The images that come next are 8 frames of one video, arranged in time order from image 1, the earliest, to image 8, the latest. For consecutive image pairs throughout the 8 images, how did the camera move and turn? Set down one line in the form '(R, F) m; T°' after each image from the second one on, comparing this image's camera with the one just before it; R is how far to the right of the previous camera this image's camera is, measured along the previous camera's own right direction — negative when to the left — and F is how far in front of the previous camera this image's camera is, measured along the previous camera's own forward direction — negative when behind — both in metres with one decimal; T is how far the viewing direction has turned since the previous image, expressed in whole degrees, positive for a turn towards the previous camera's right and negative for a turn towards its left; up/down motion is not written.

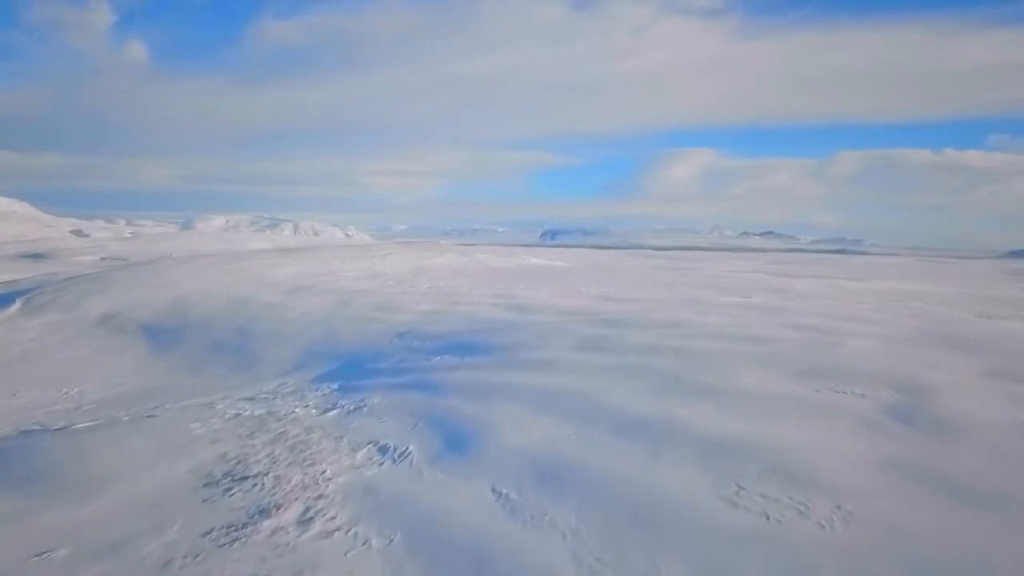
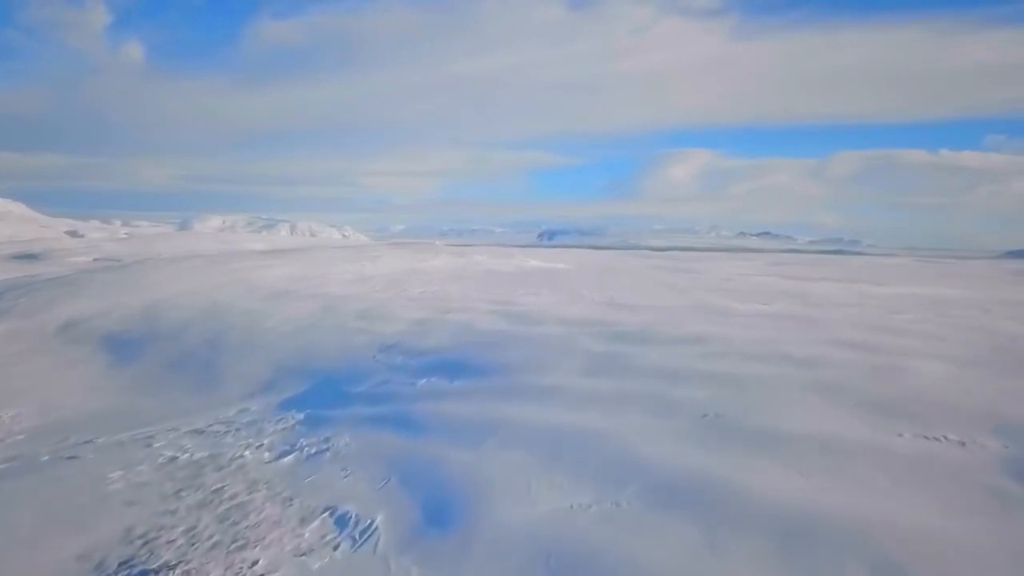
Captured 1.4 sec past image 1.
(0.0, +1.8) m; 0°
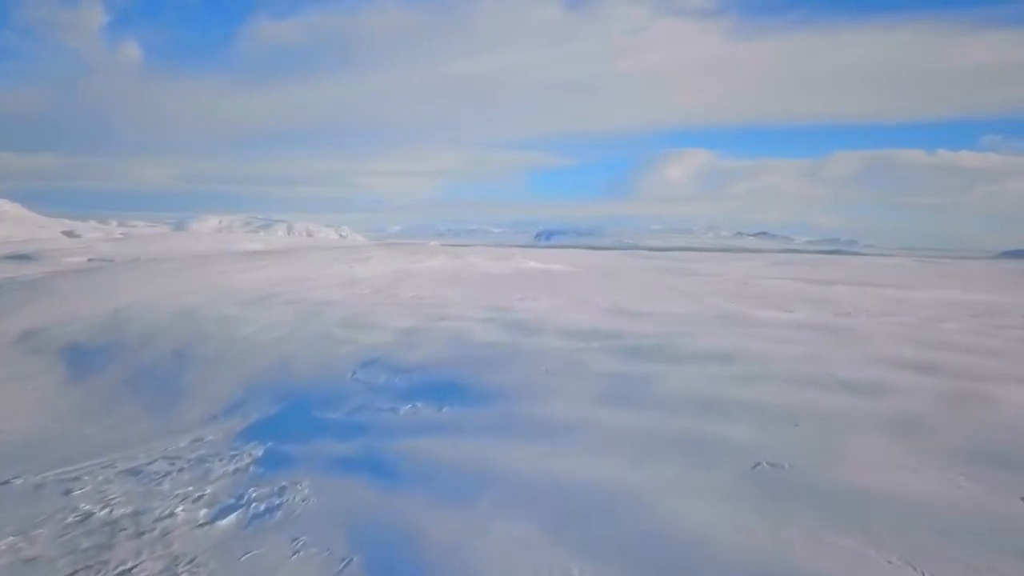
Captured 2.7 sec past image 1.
(0.0, +1.6) m; 0°
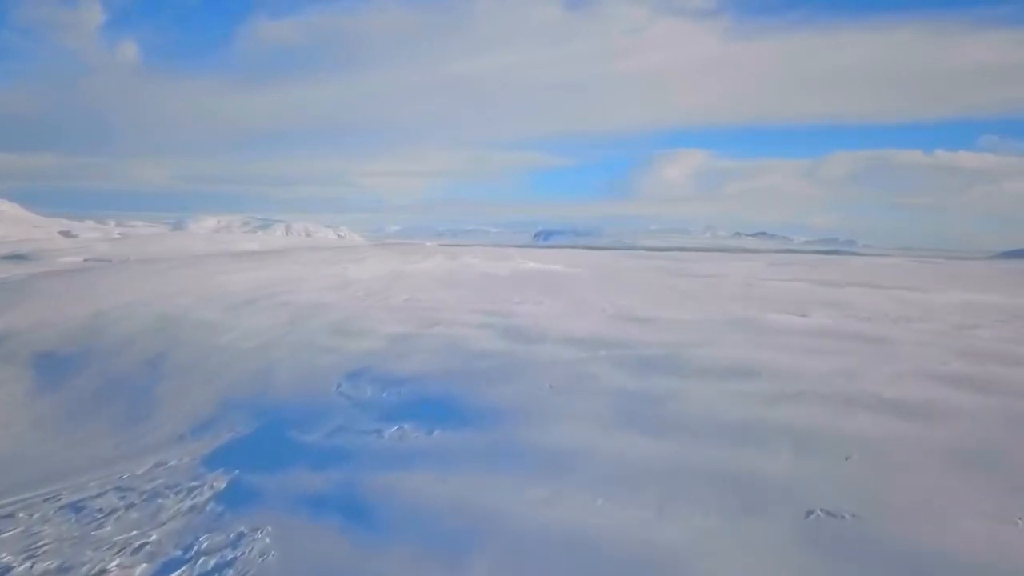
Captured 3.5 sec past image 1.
(0.0, +1.0) m; 0°
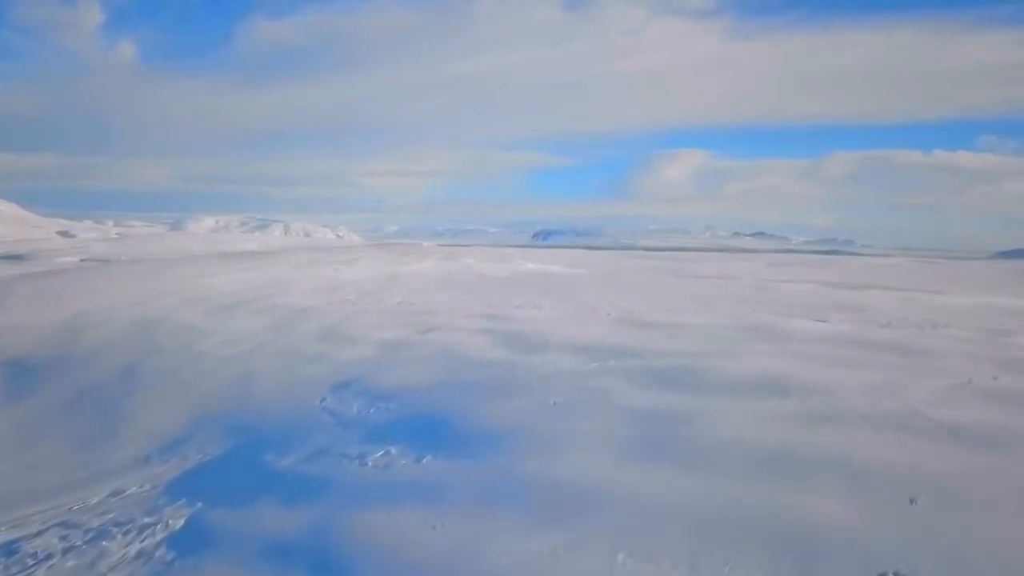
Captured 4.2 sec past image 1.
(0.0, +0.9) m; 0°
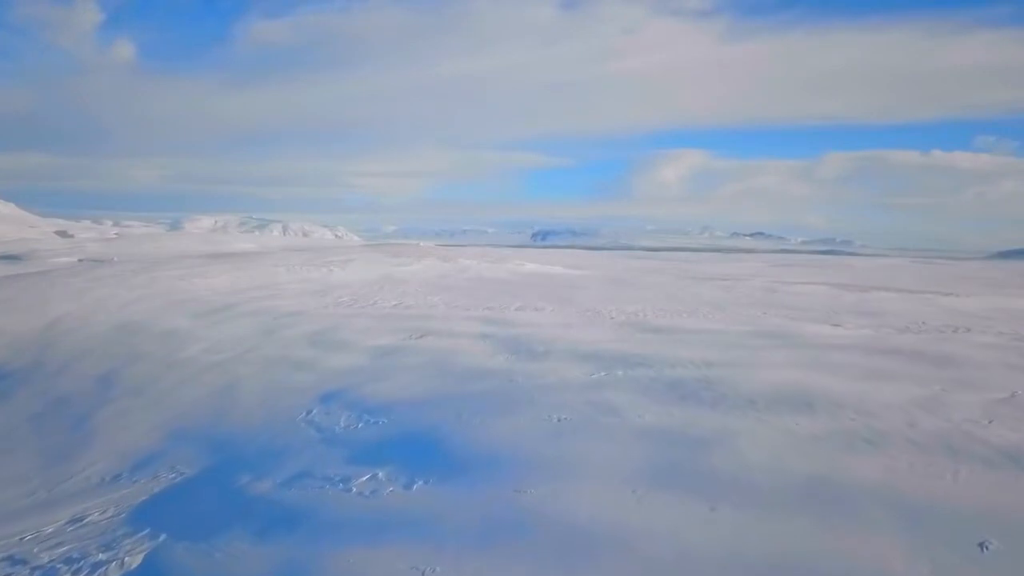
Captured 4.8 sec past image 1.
(0.0, +0.7) m; 0°
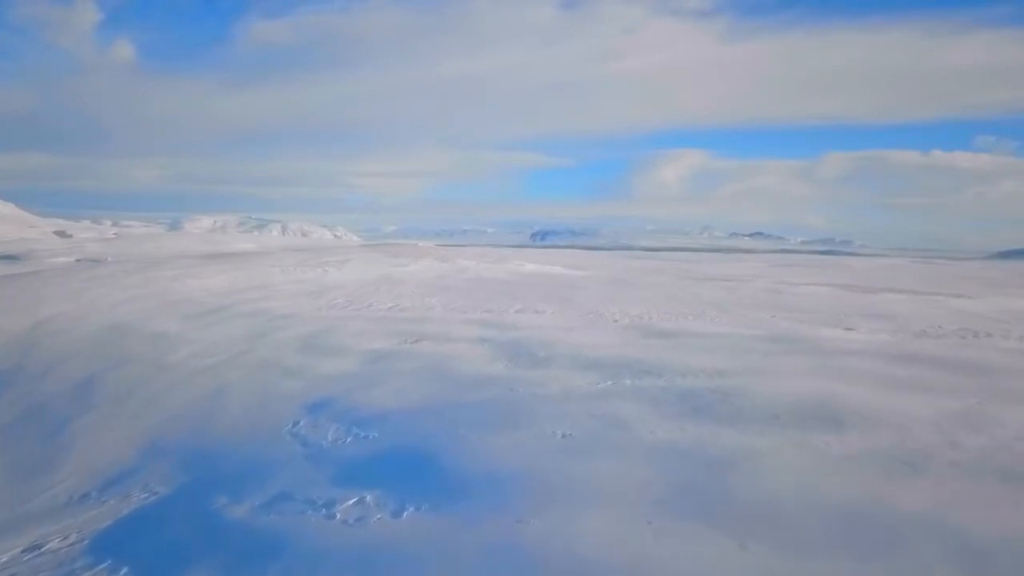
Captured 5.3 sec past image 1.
(0.0, +0.6) m; 0°
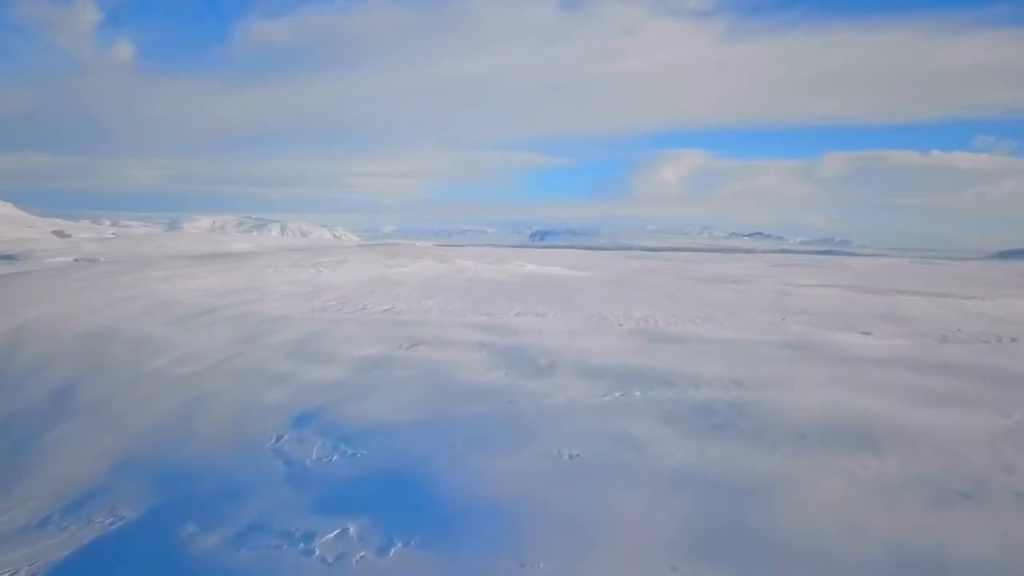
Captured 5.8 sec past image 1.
(0.0, +0.6) m; 0°
